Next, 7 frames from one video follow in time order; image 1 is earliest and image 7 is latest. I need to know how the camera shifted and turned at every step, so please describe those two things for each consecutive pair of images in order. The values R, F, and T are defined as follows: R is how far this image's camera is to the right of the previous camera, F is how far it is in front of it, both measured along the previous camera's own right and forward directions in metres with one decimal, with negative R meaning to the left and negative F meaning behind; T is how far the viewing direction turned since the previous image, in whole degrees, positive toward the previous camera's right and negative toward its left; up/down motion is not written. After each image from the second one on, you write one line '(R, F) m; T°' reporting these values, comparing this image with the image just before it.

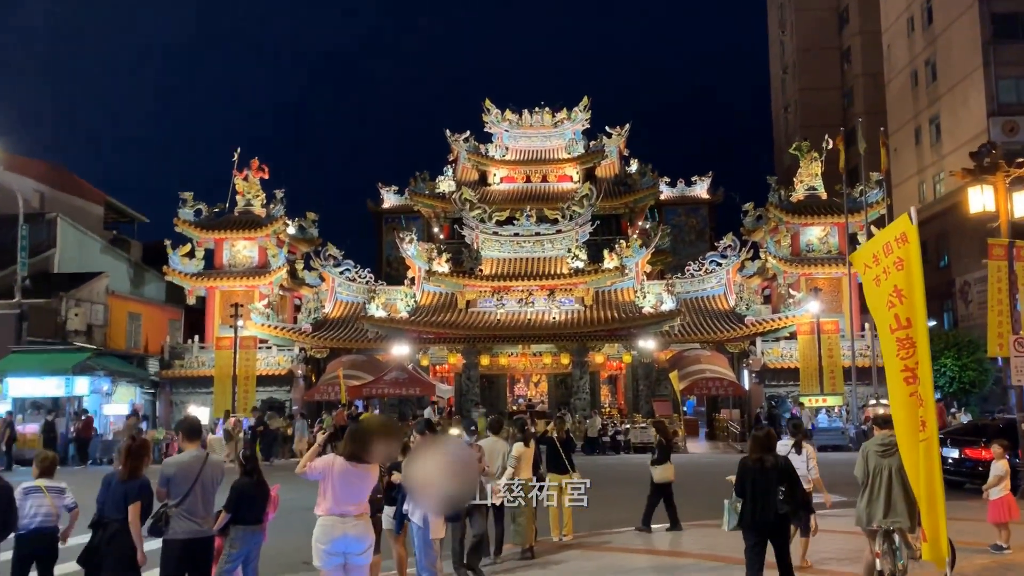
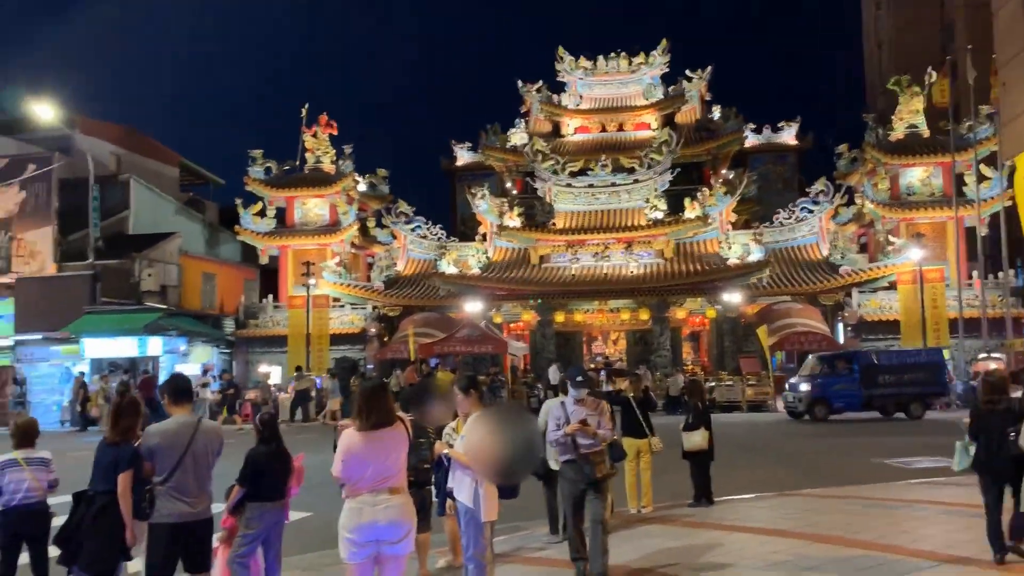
(+0.1, +1.4) m; -5°
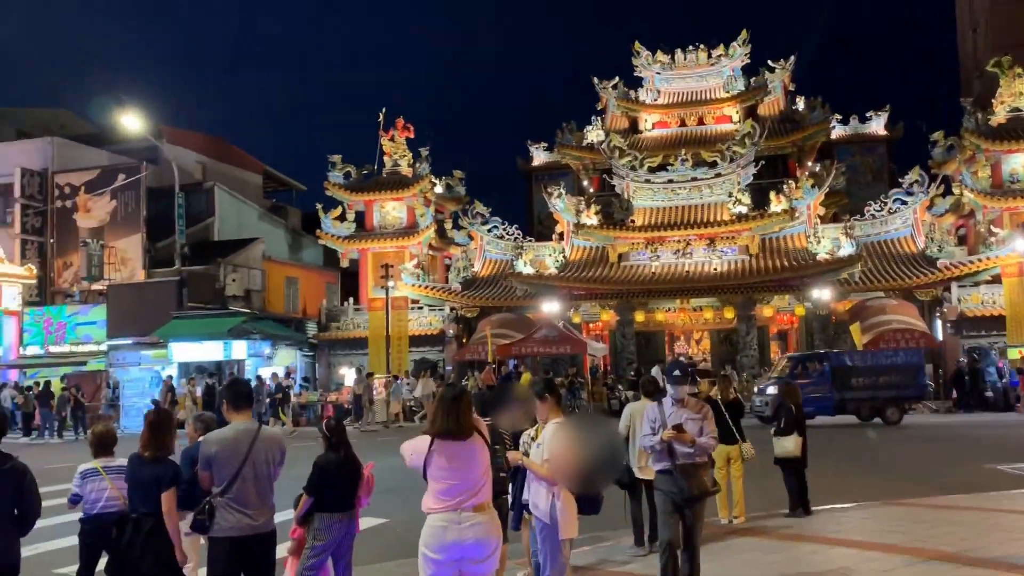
(0.0, +0.5) m; -5°
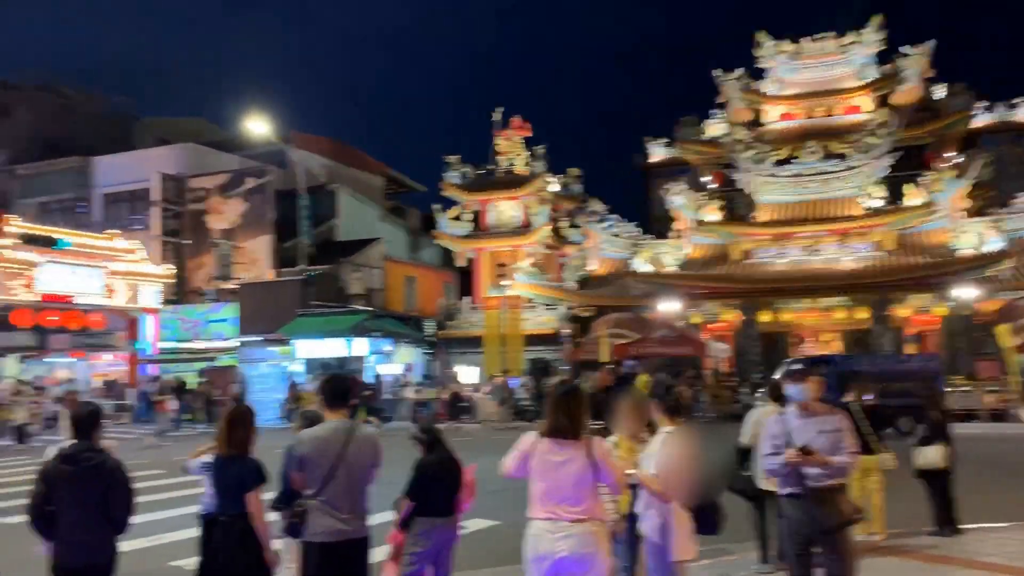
(+0.1, +0.4) m; -8°
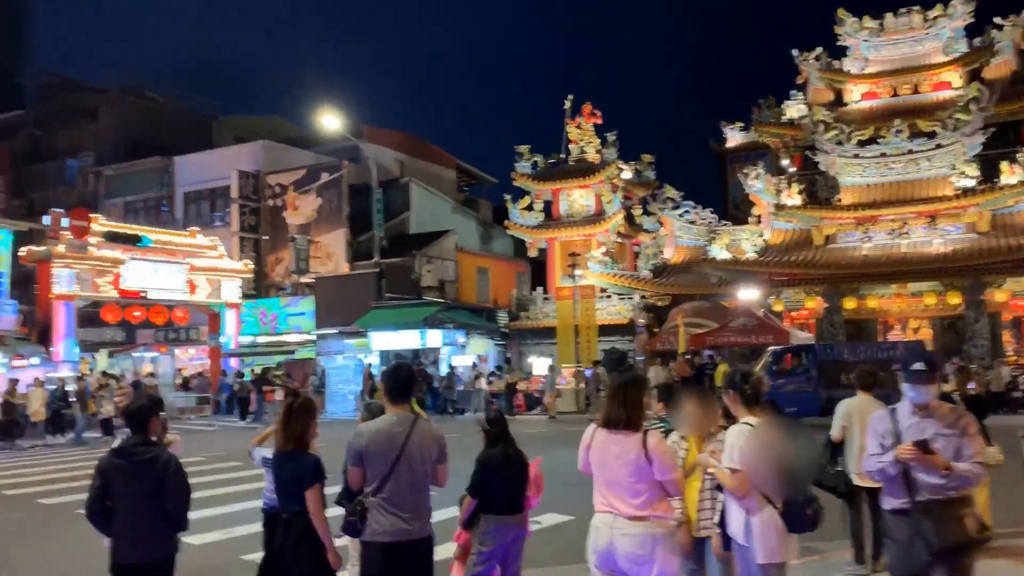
(0.0, +0.3) m; -5°
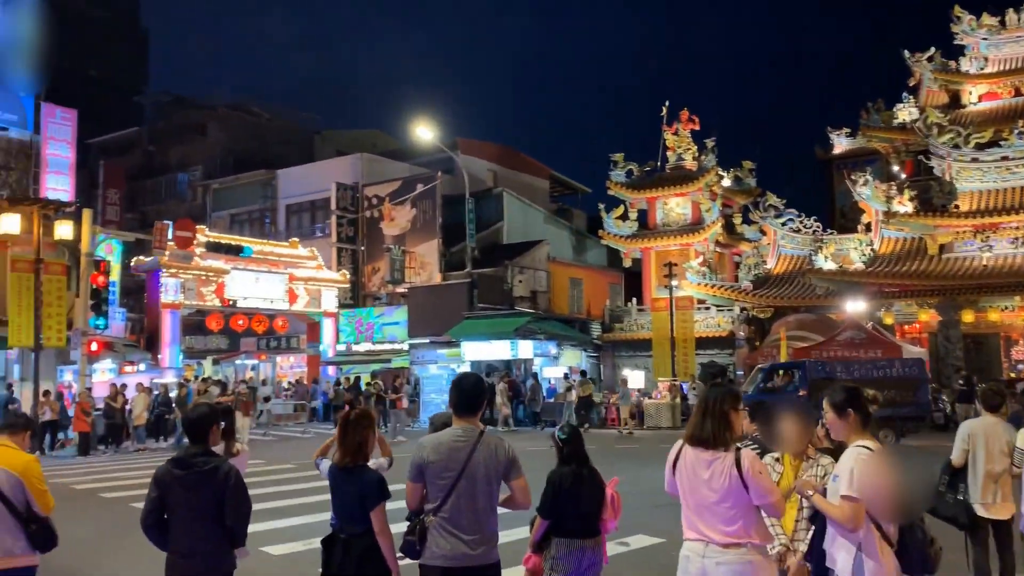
(+0.1, +0.4) m; -6°
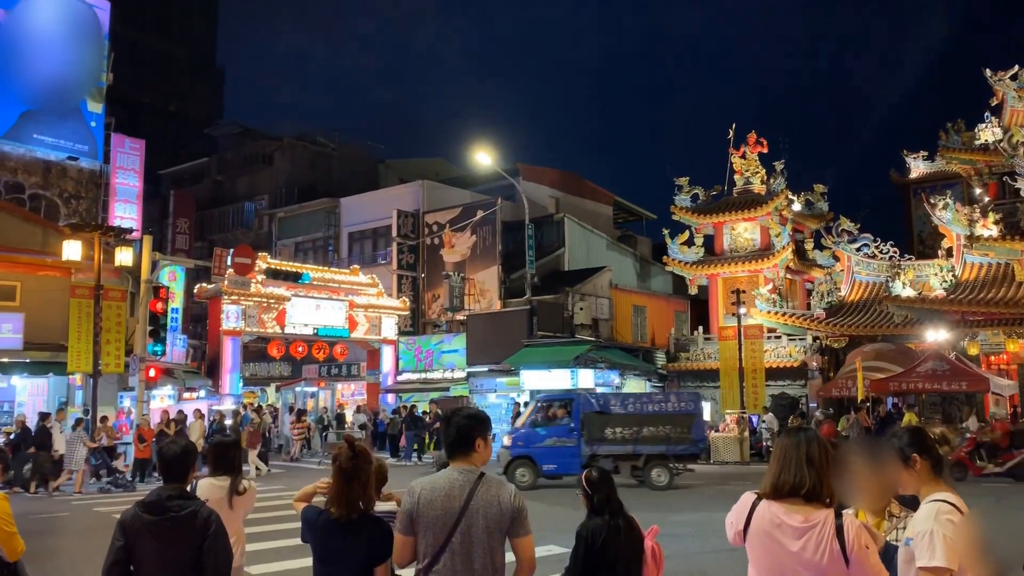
(+0.2, +0.6) m; -4°
